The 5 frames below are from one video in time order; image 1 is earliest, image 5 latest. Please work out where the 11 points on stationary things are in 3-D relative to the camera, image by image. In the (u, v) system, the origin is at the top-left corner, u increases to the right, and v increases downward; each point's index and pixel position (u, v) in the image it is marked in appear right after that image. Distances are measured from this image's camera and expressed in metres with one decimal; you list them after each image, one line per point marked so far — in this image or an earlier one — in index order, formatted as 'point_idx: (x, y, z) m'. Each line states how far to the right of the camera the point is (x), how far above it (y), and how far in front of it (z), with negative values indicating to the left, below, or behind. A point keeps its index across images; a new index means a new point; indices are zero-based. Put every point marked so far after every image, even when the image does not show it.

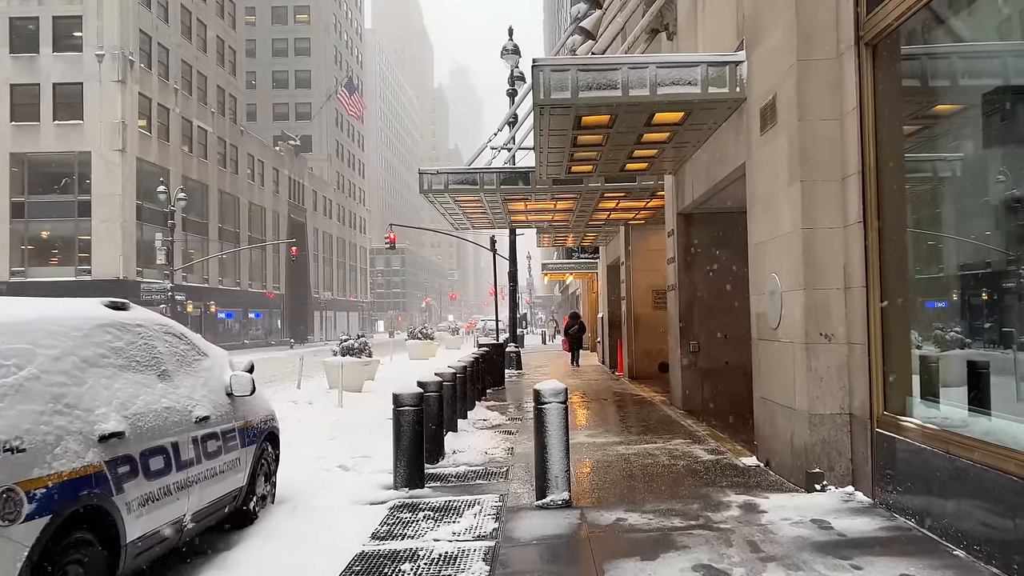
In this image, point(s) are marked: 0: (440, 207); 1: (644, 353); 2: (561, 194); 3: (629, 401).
0: (-1.8, +2.0, +17.0) m
1: (+3.7, -1.8, +19.6) m
2: (+1.1, +2.1, +15.7) m
3: (+2.6, -2.4, +15.3) m
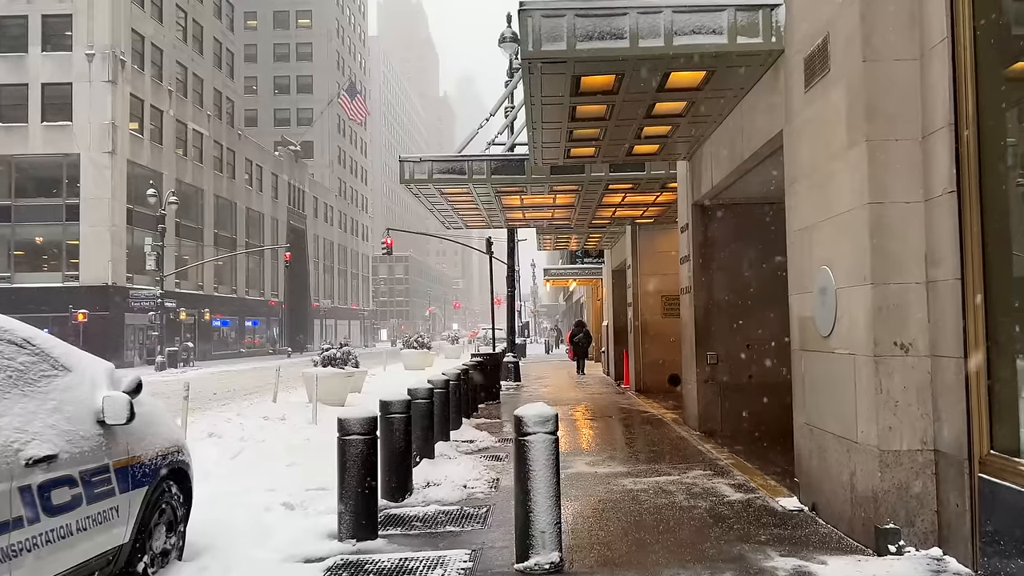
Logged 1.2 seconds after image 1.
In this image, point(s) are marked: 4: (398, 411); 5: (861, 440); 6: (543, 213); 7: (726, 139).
0: (-1.9, +1.9, +15.4) m
1: (+3.6, -2.0, +17.9) m
2: (+1.0, +2.0, +14.0) m
3: (+2.4, -2.5, +13.6) m
4: (-1.3, -1.4, +7.7) m
5: (+2.7, -1.2, +5.4) m
6: (+0.7, +1.8, +17.1) m
7: (+2.9, +2.0, +9.4) m
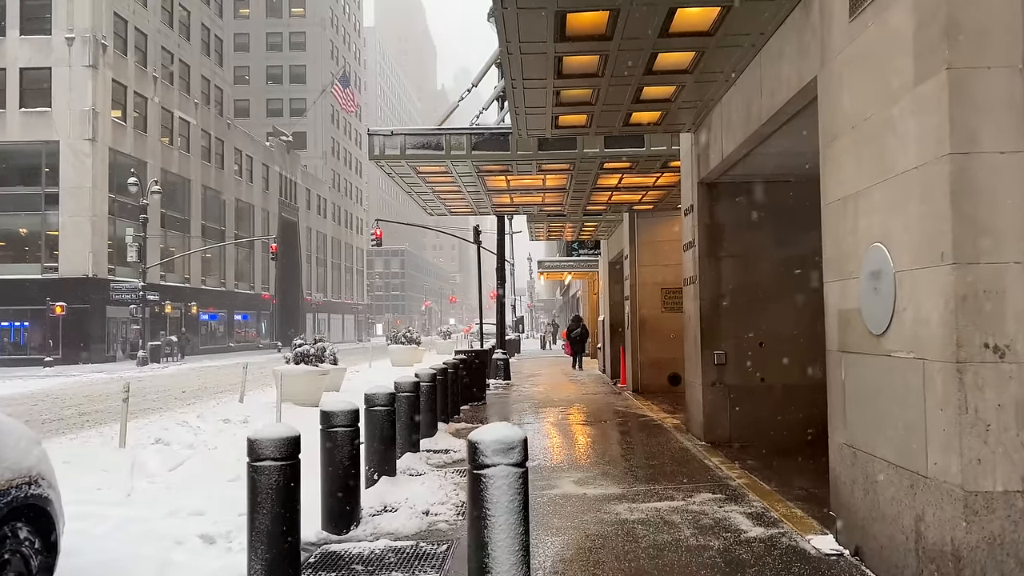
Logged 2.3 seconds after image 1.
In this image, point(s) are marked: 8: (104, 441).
0: (-2.2, +2.1, +14.0) m
1: (+3.3, -1.8, +16.5) m
2: (+0.7, +2.2, +12.6) m
3: (+2.1, -2.3, +12.2) m
4: (-1.5, -1.2, +6.4) m
5: (+2.4, -1.1, +4.0) m
6: (+0.4, +2.0, +15.7) m
7: (+2.6, +2.1, +8.0) m
8: (-6.7, -2.5, +11.5) m
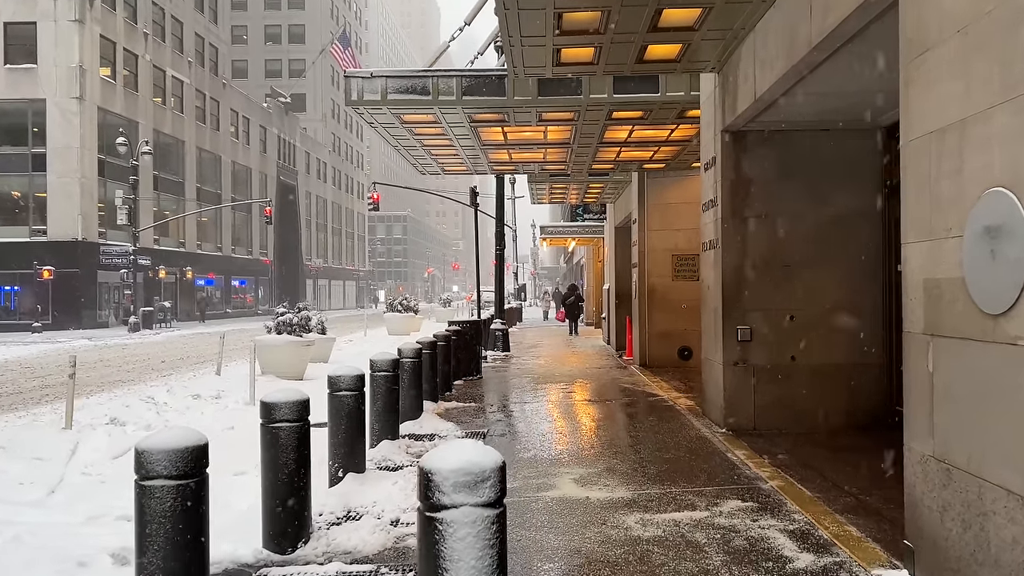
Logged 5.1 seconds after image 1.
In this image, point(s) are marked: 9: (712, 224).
0: (-2.2, +2.8, +12.6) m
1: (+3.2, -1.0, +15.3) m
2: (+0.6, +2.8, +11.2) m
3: (+2.0, -1.8, +11.0) m
4: (-1.6, -0.9, +5.1) m
5: (+2.3, -0.9, +2.7) m
6: (+0.4, +2.7, +14.3) m
7: (+2.5, +2.5, +6.6) m
8: (-6.8, -2.0, +10.4) m
9: (+2.6, +0.8, +9.0) m
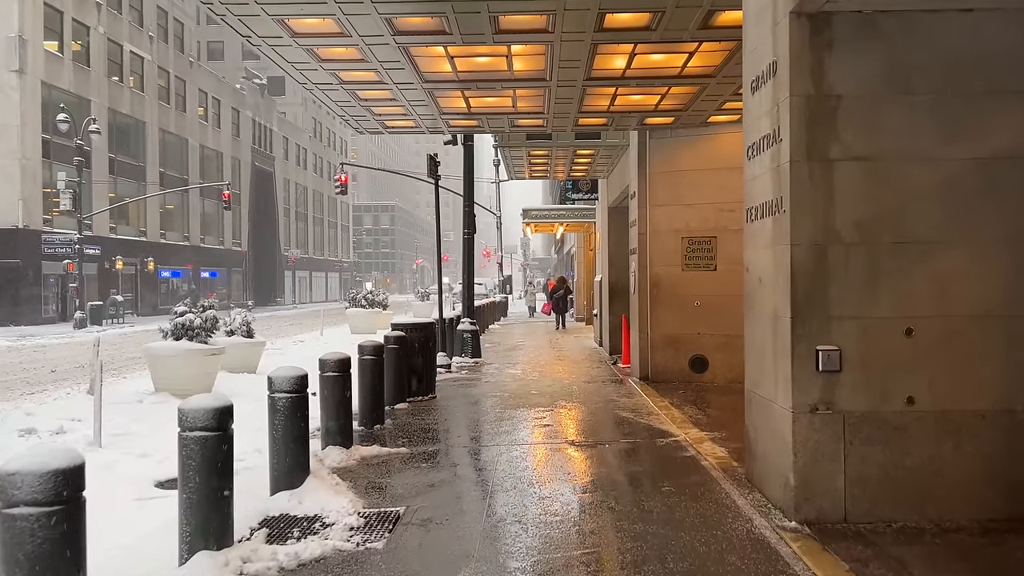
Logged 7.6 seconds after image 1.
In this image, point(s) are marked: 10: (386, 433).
0: (-2.8, +2.9, +9.0) m
1: (+2.6, -0.9, +11.7) m
2: (0.0, +2.8, +7.6) m
3: (+1.5, -1.7, +7.5) m
4: (-2.2, -0.9, +1.5) m
5: (+1.8, -0.9, -0.8) m
6: (-0.2, +2.9, +10.7) m
7: (+2.0, +2.5, +3.0) m
8: (-7.4, -1.9, +6.8) m
9: (+2.0, +0.9, +5.4) m
10: (-1.6, -1.9, +8.9) m
